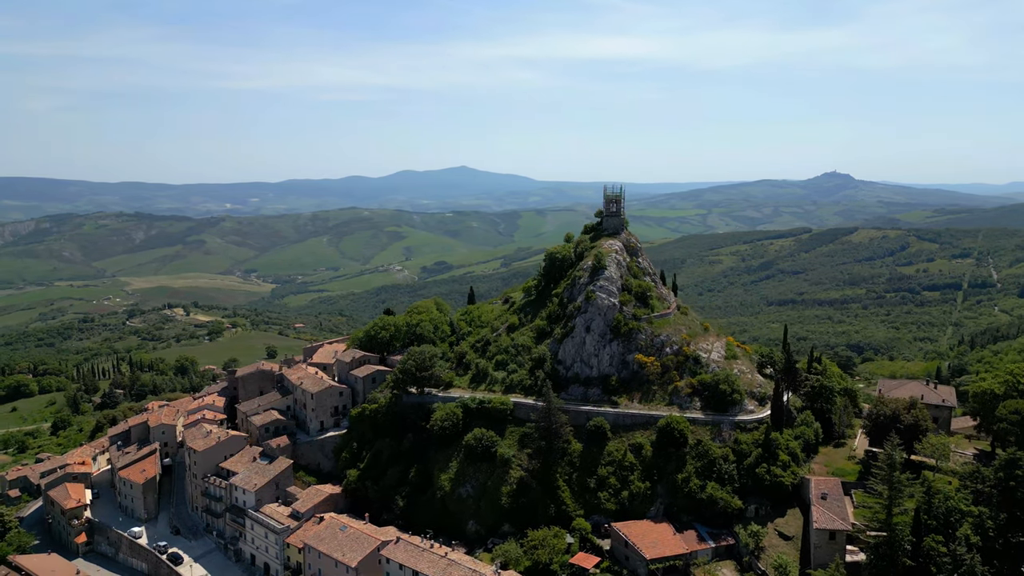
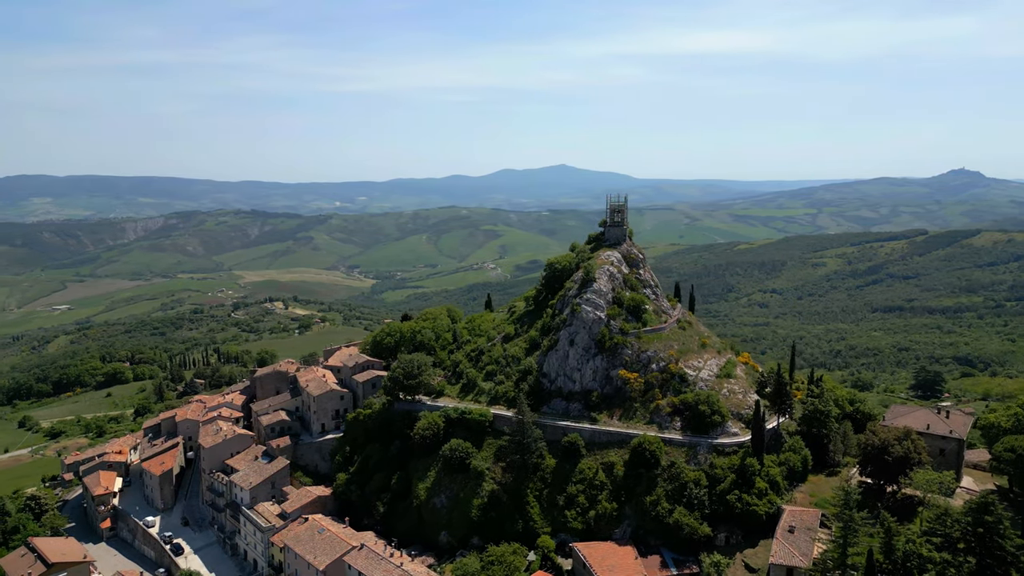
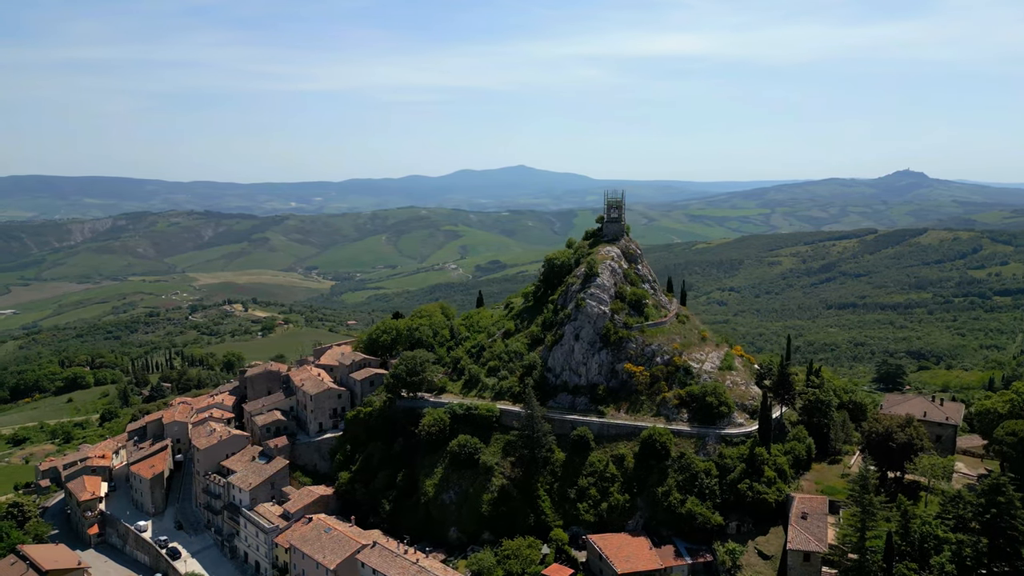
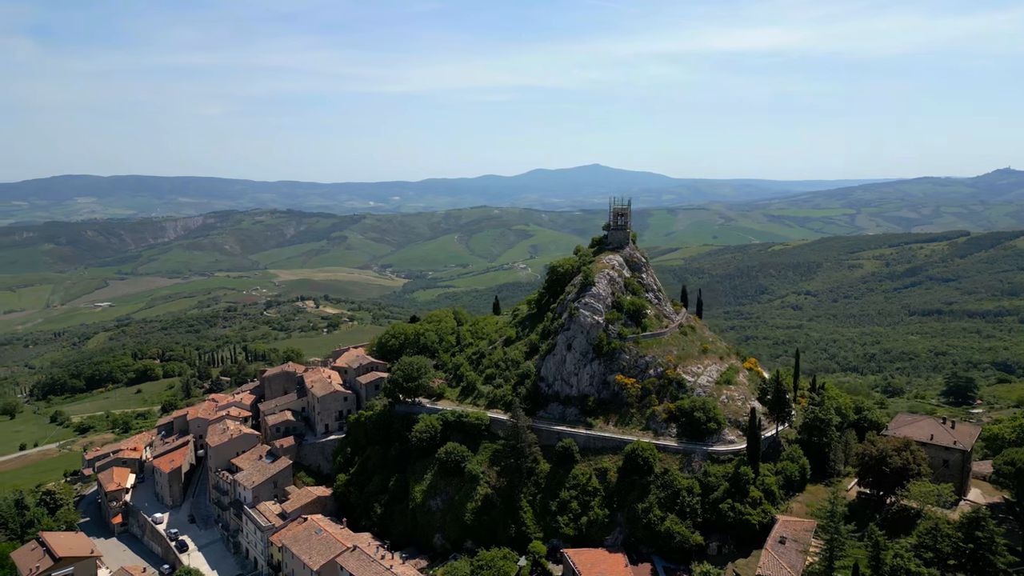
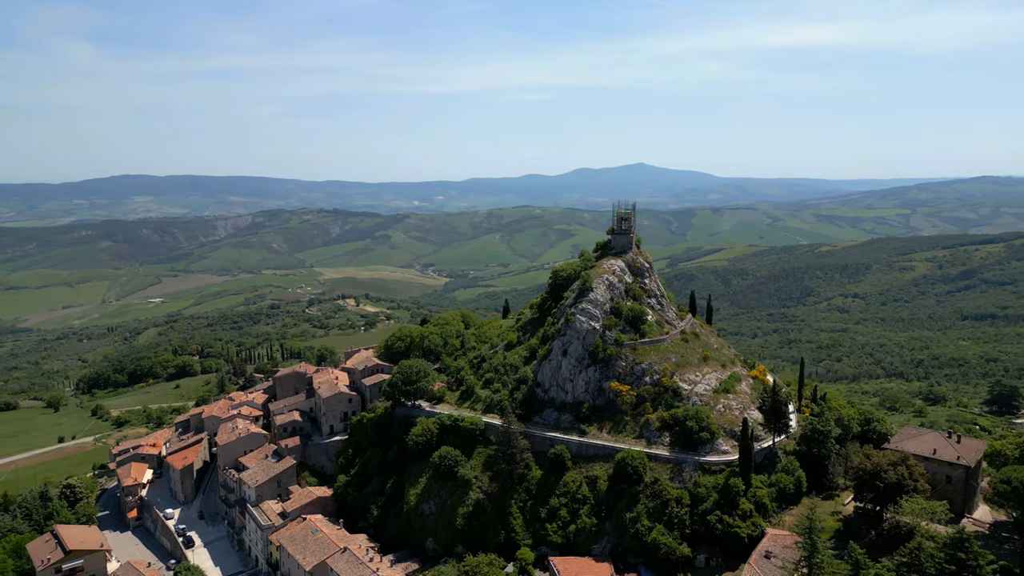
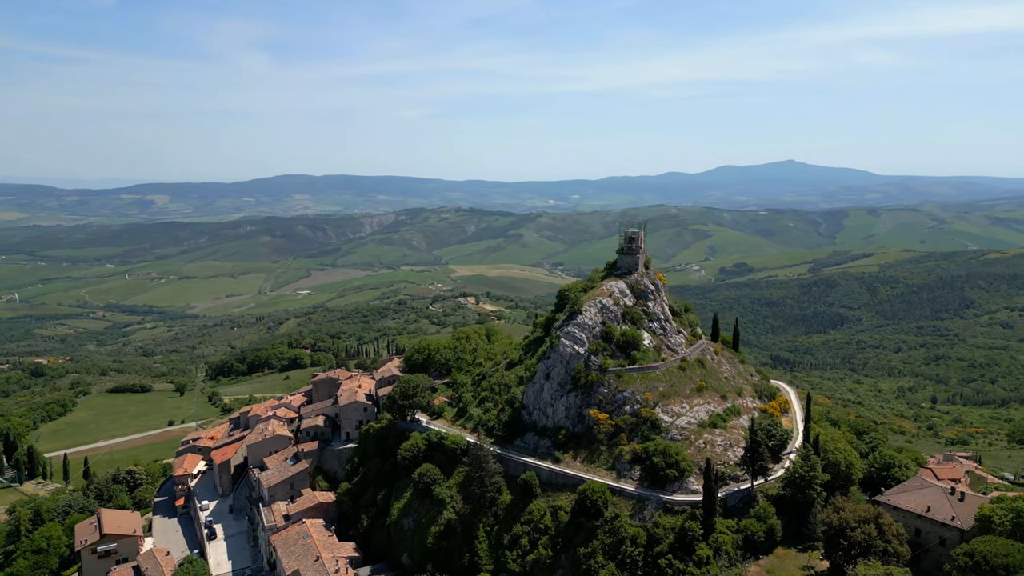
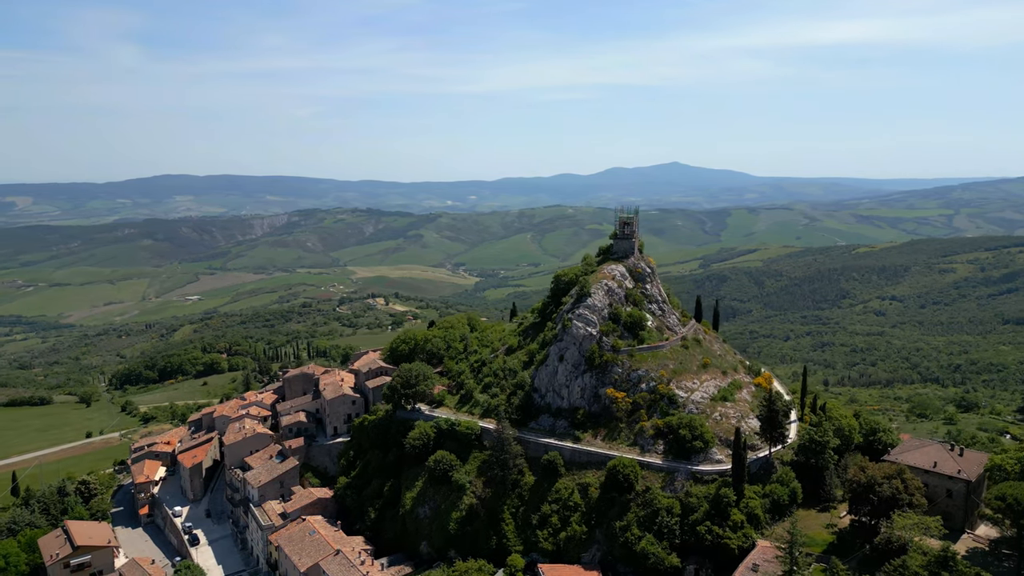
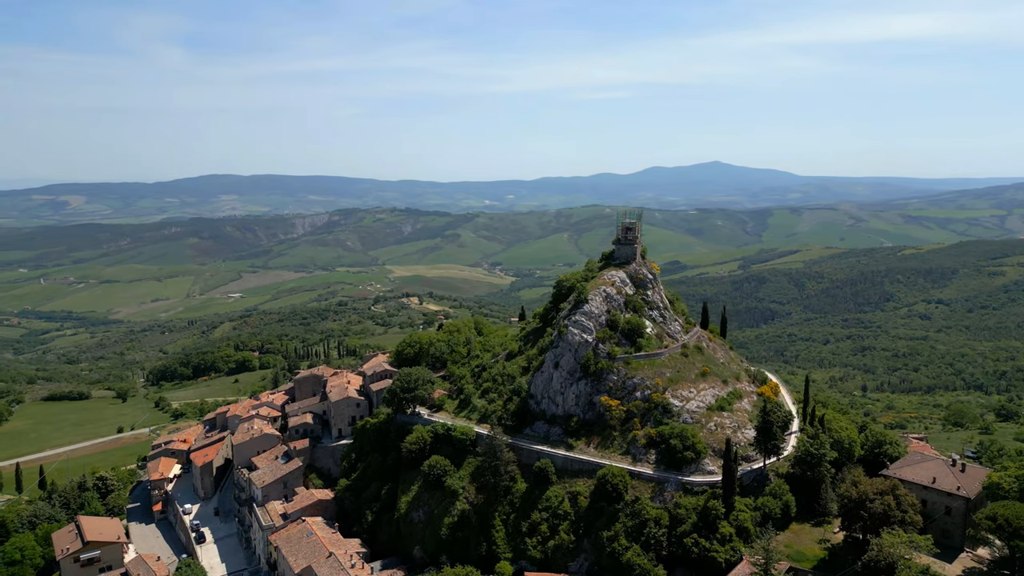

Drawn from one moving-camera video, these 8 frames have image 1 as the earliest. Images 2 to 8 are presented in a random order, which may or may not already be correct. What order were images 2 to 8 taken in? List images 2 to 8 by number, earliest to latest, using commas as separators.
3, 2, 4, 5, 7, 8, 6
